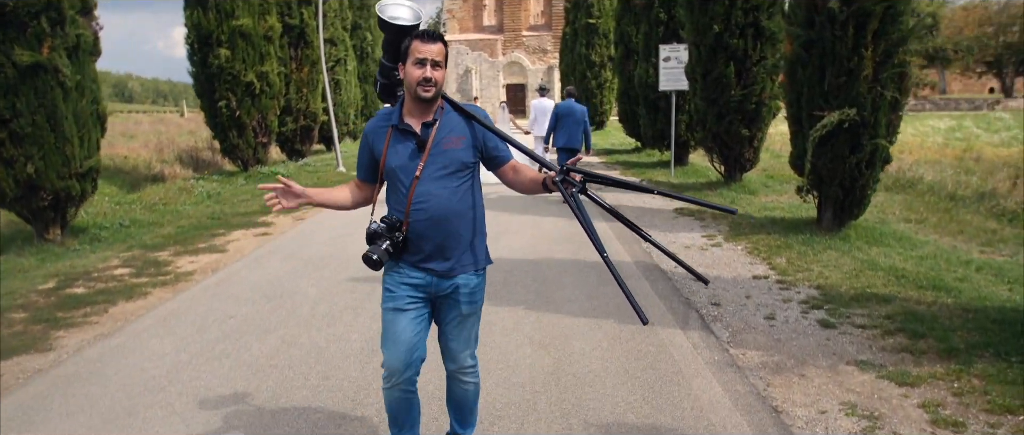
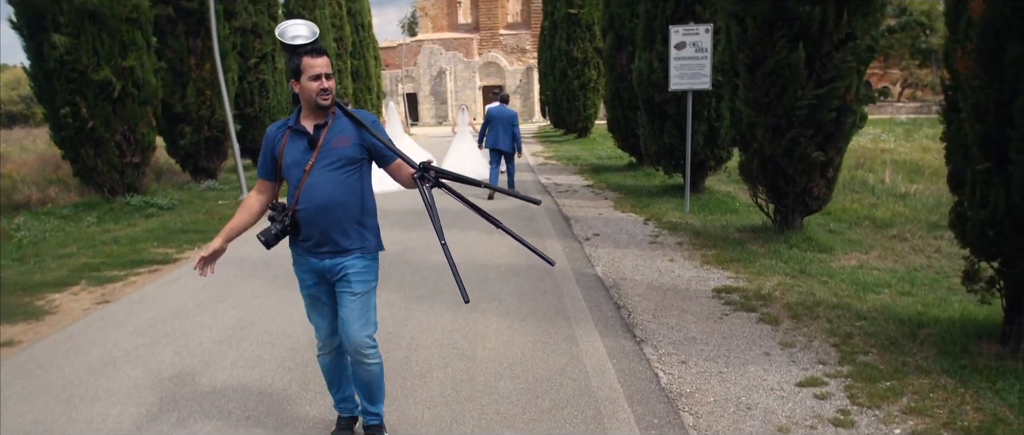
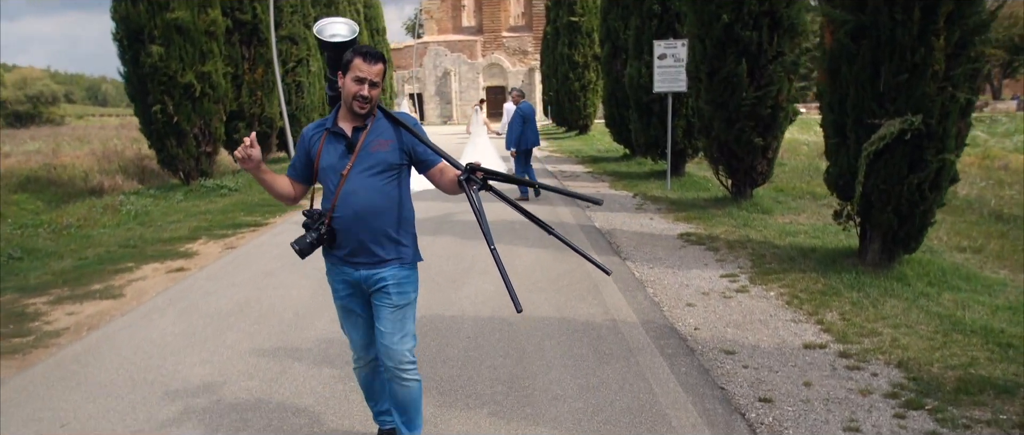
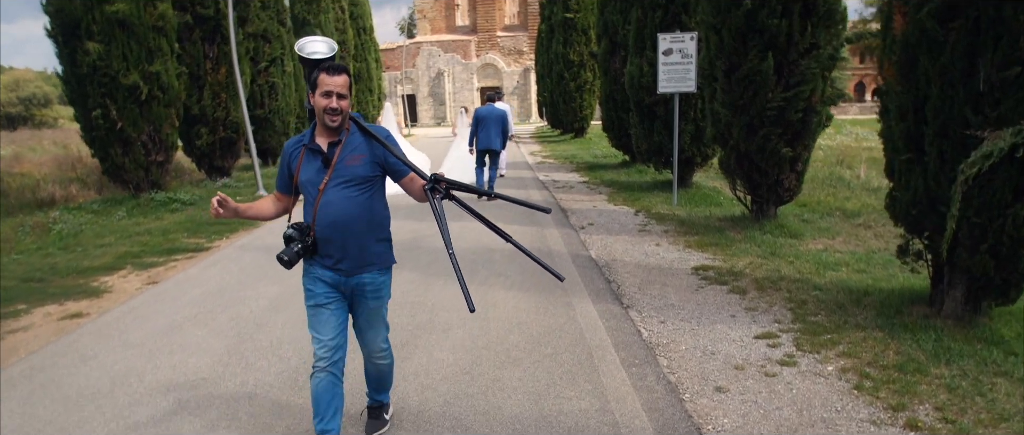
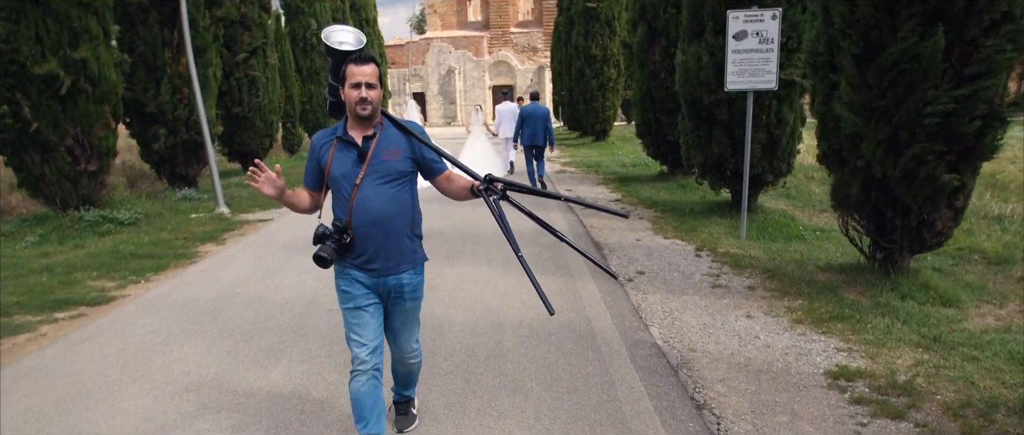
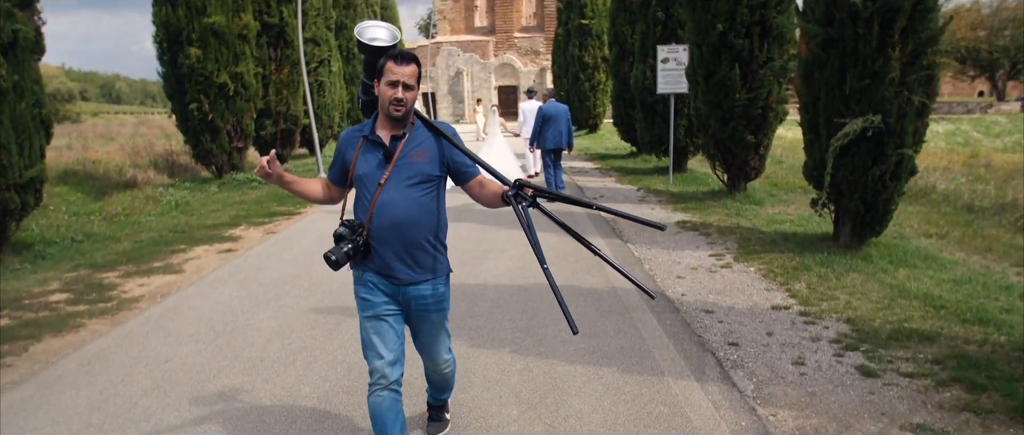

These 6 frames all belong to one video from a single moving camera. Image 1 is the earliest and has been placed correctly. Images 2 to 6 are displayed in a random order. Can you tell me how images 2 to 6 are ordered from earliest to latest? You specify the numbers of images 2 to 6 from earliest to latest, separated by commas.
6, 3, 4, 2, 5
